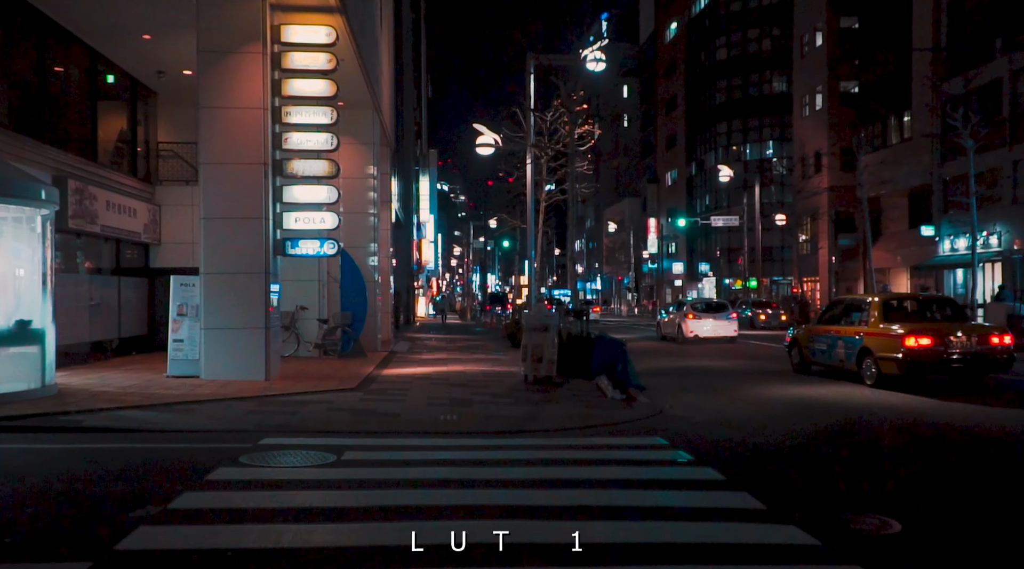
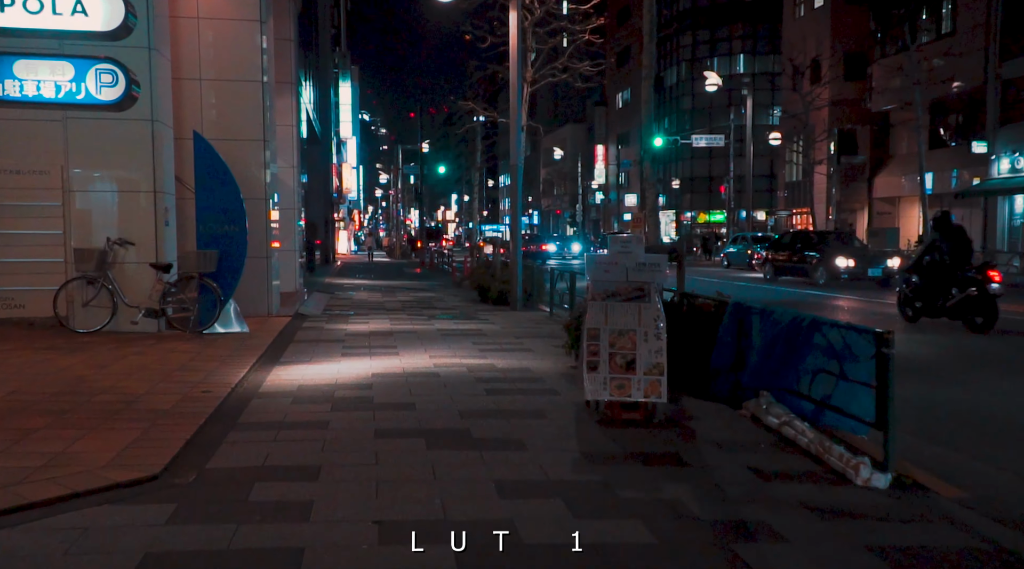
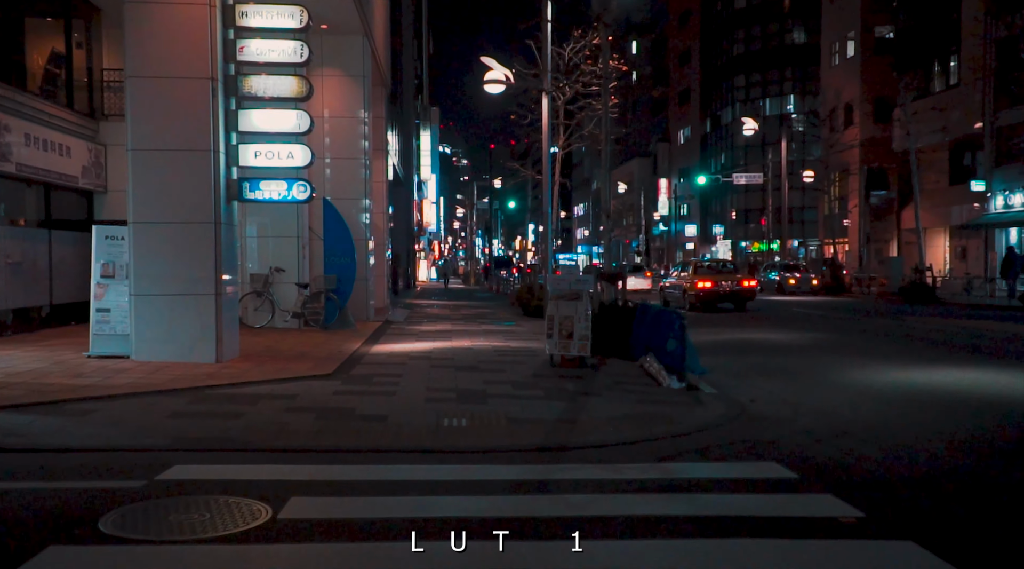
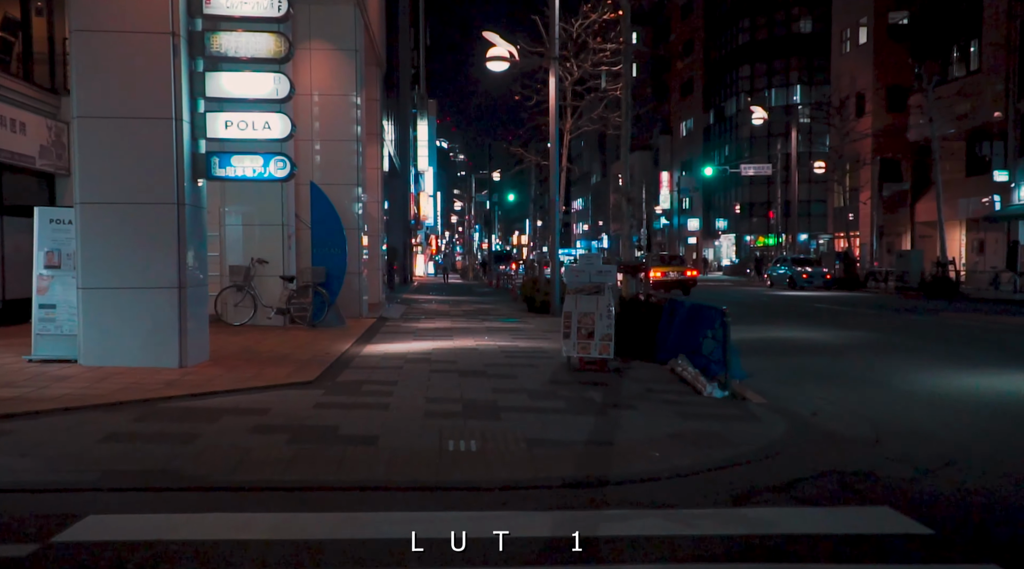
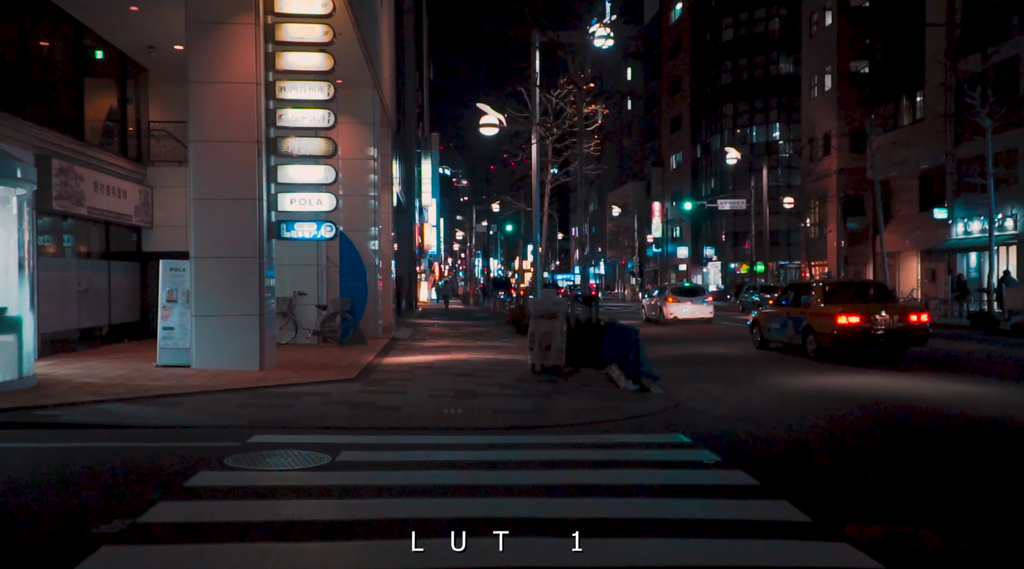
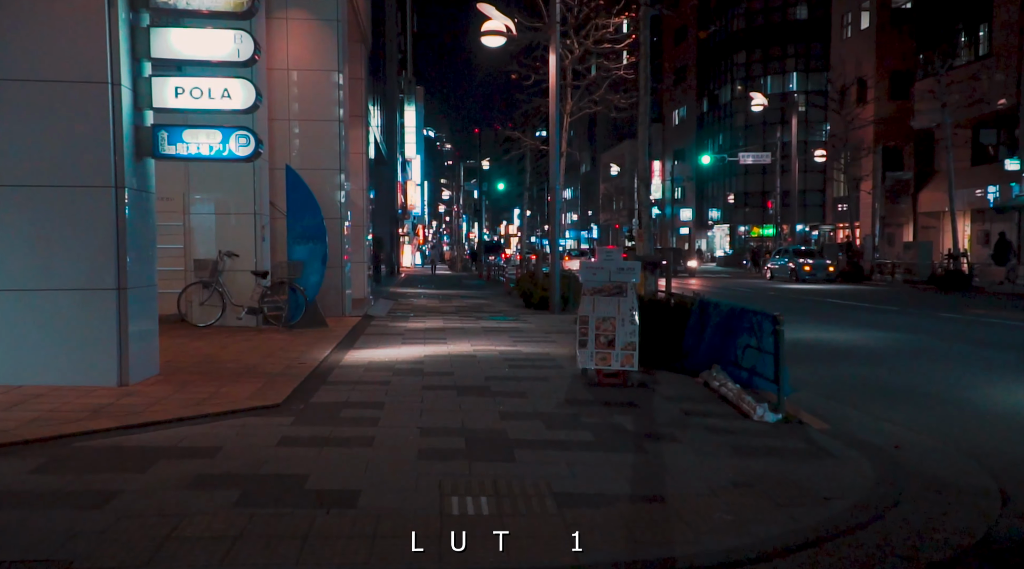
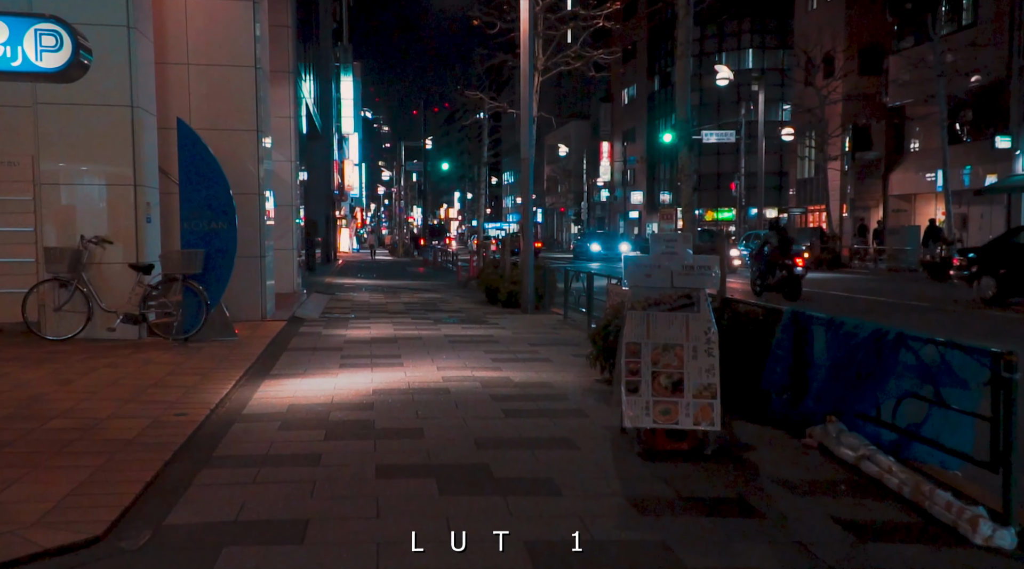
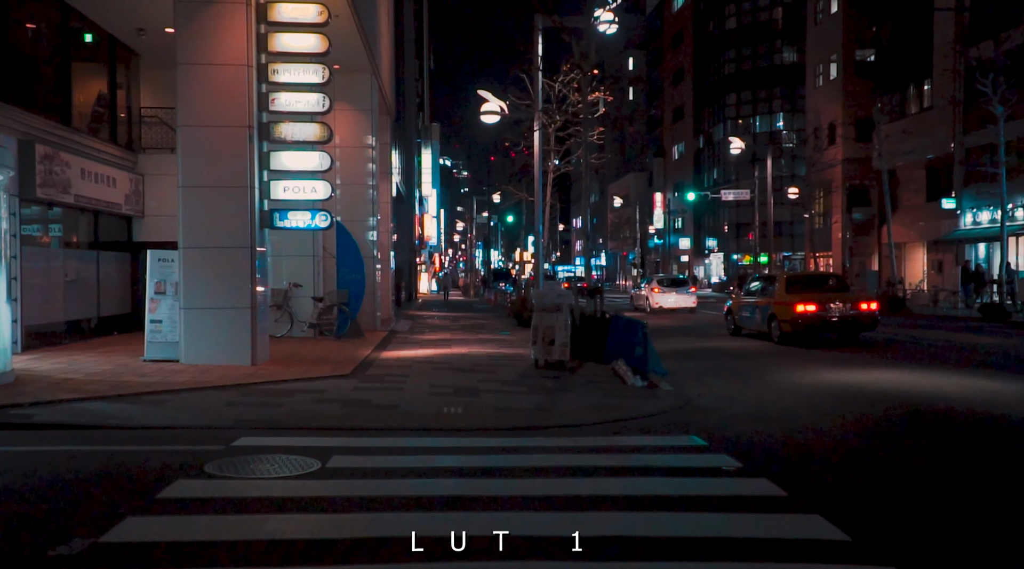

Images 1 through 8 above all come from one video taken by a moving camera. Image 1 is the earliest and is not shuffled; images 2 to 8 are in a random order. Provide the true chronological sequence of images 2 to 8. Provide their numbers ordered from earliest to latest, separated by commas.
5, 8, 3, 4, 6, 2, 7
